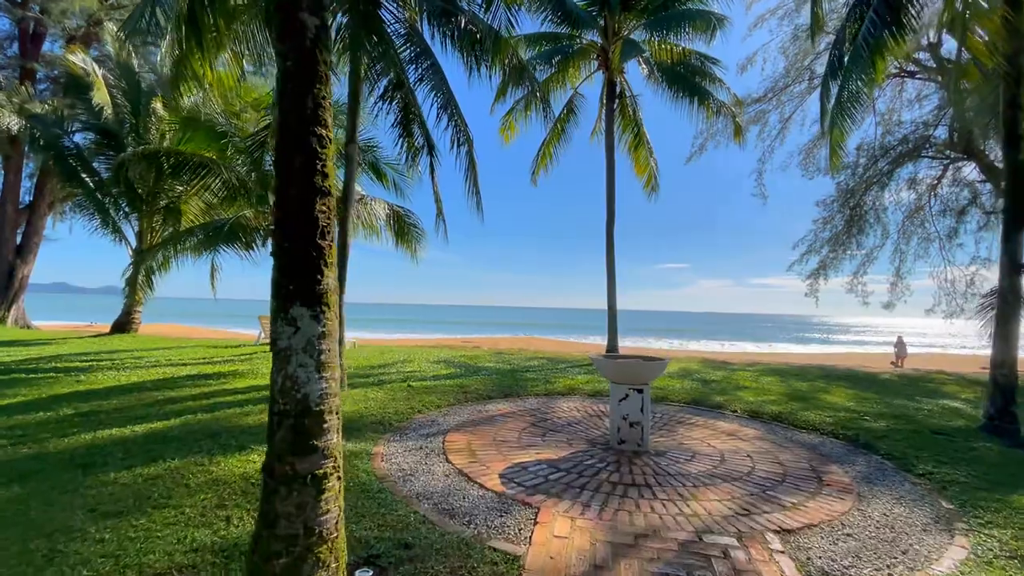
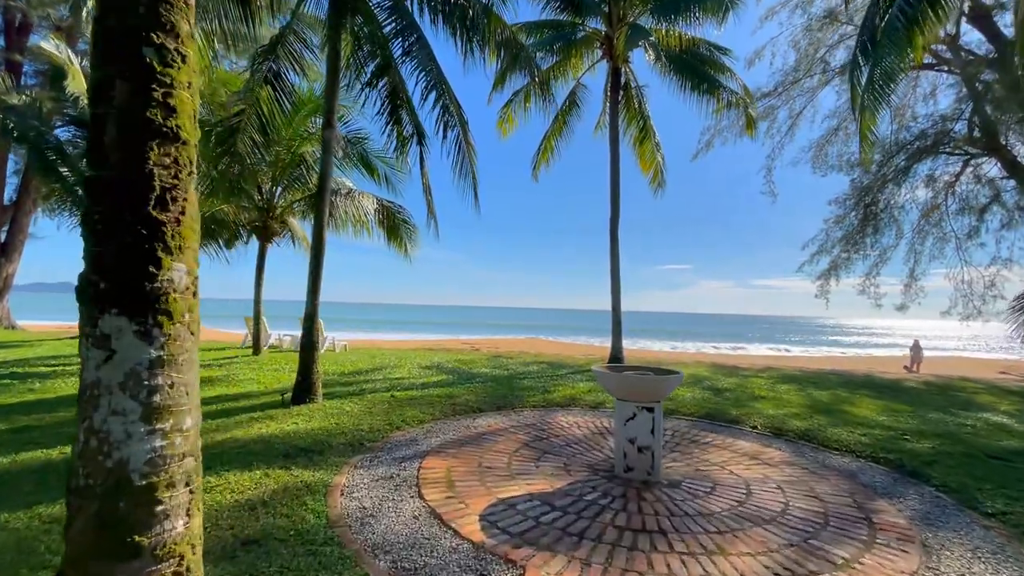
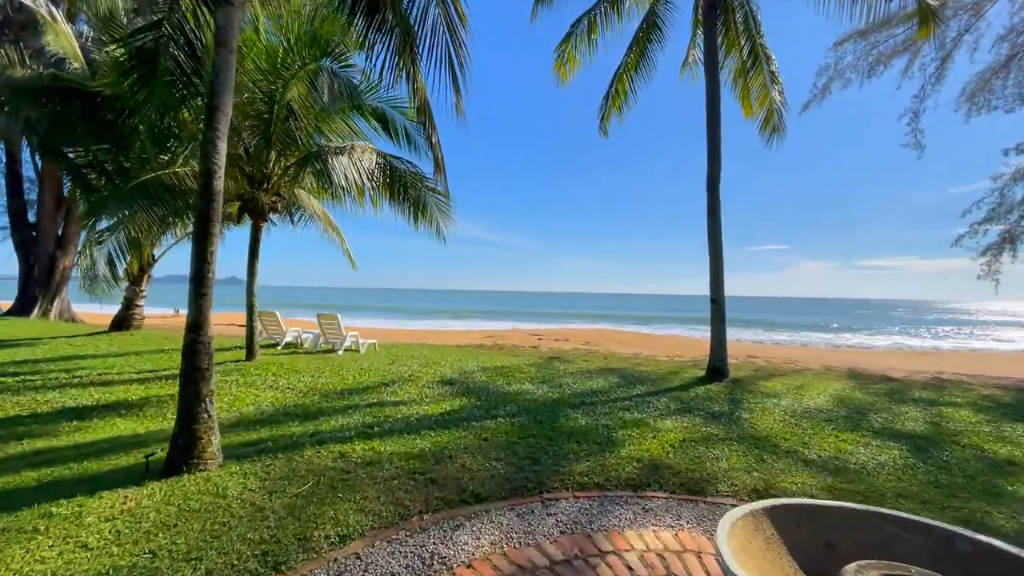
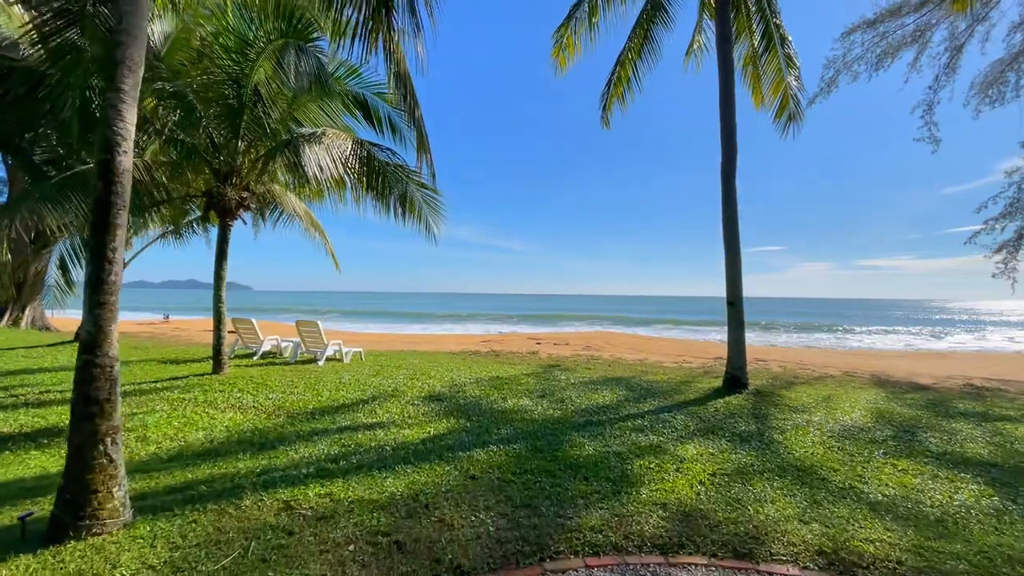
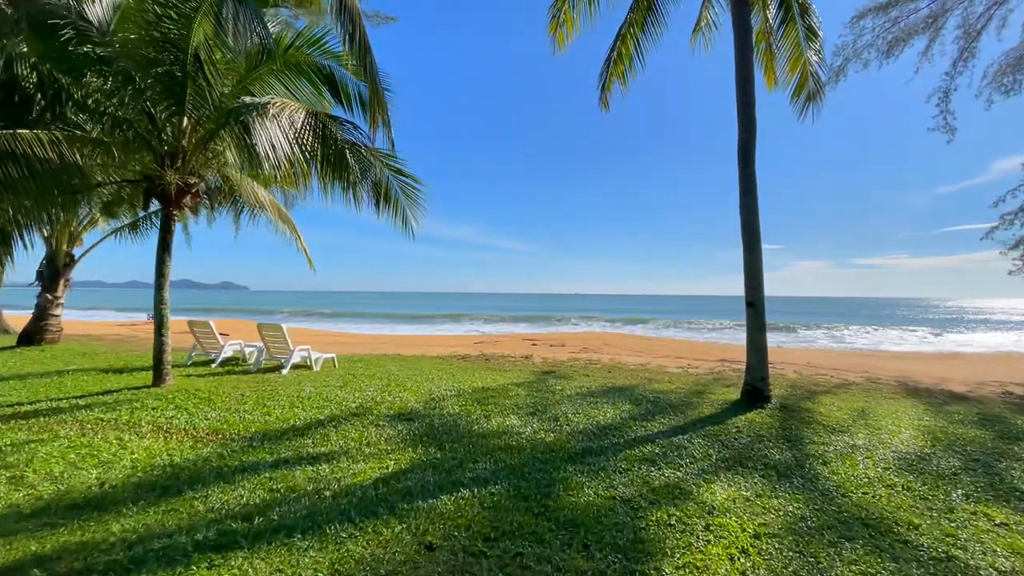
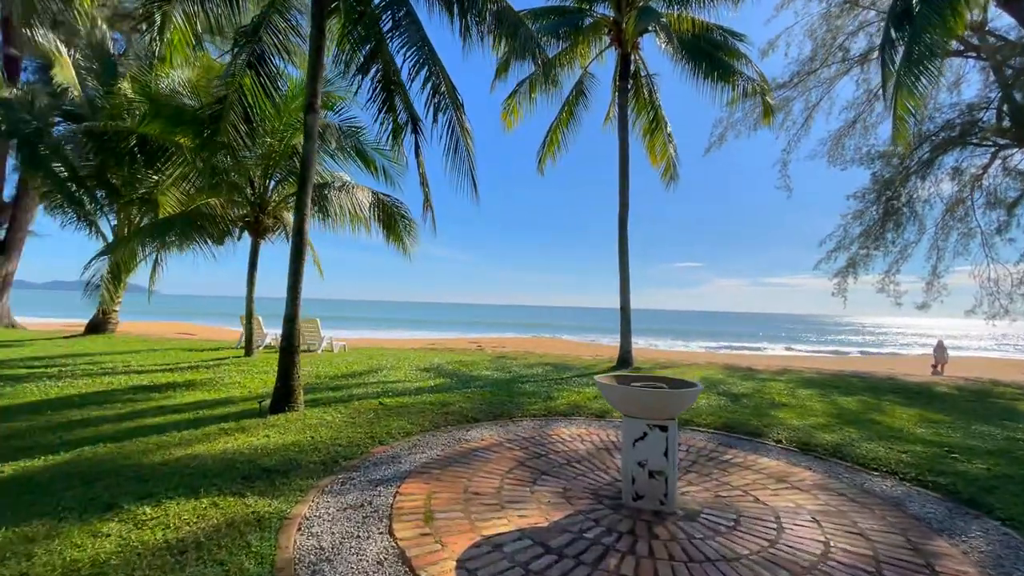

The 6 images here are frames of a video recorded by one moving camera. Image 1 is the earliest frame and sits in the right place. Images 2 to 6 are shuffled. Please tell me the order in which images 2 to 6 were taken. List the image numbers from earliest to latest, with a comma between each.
2, 6, 3, 4, 5
